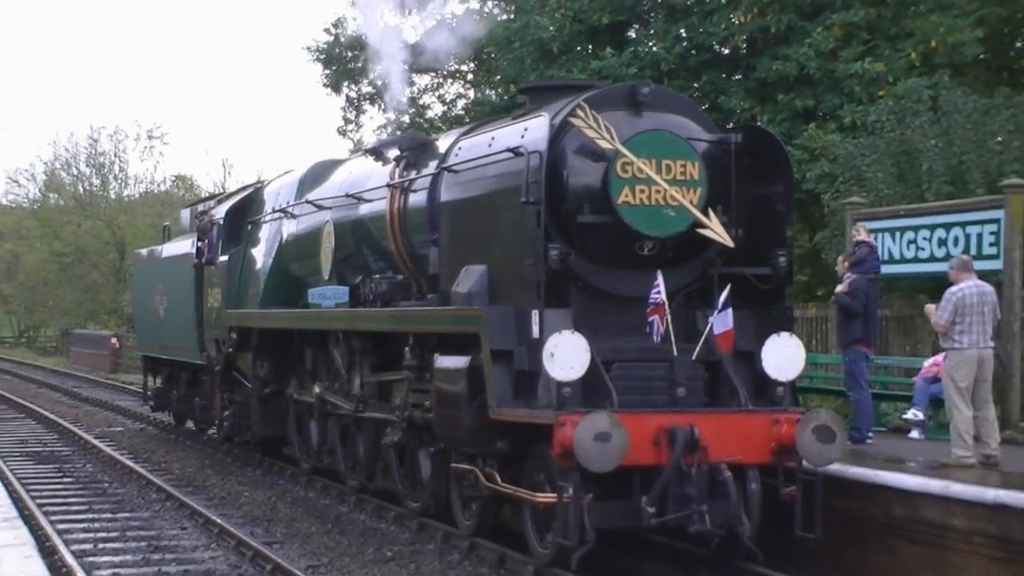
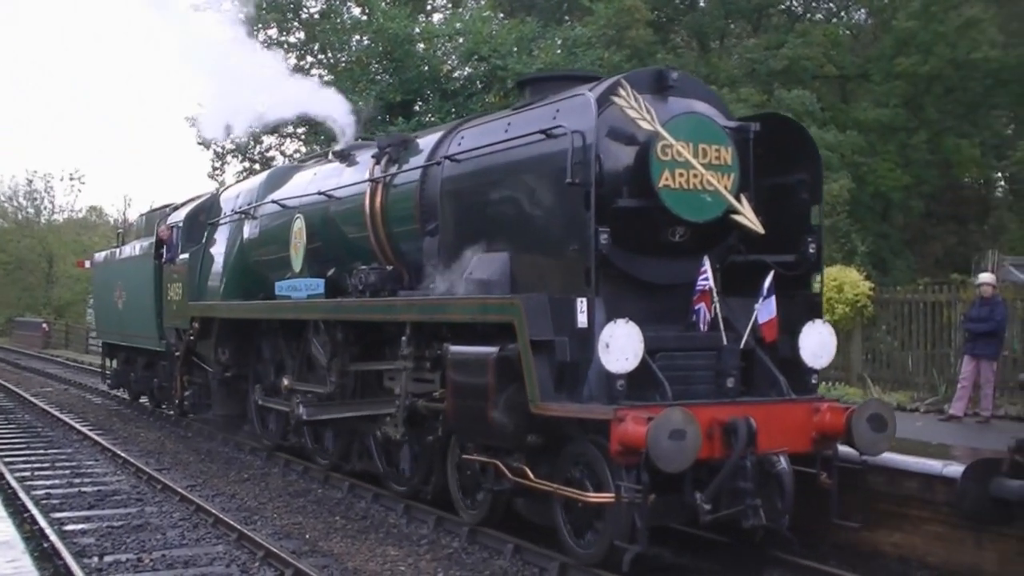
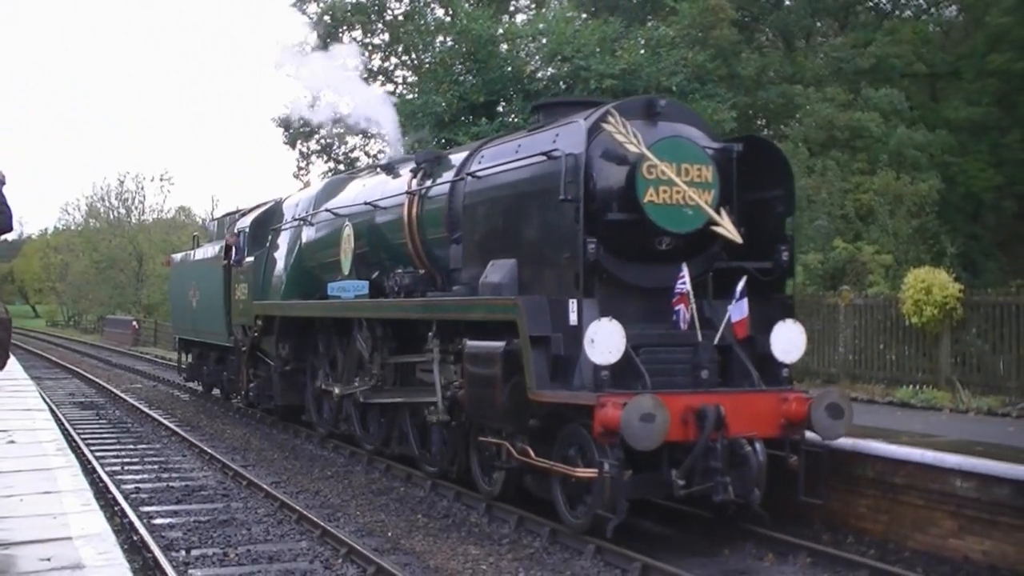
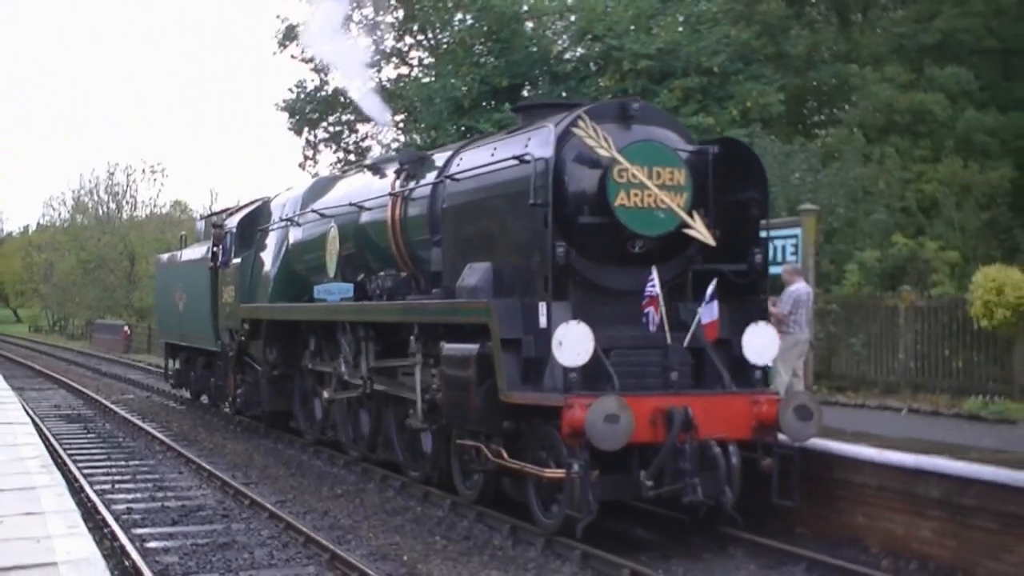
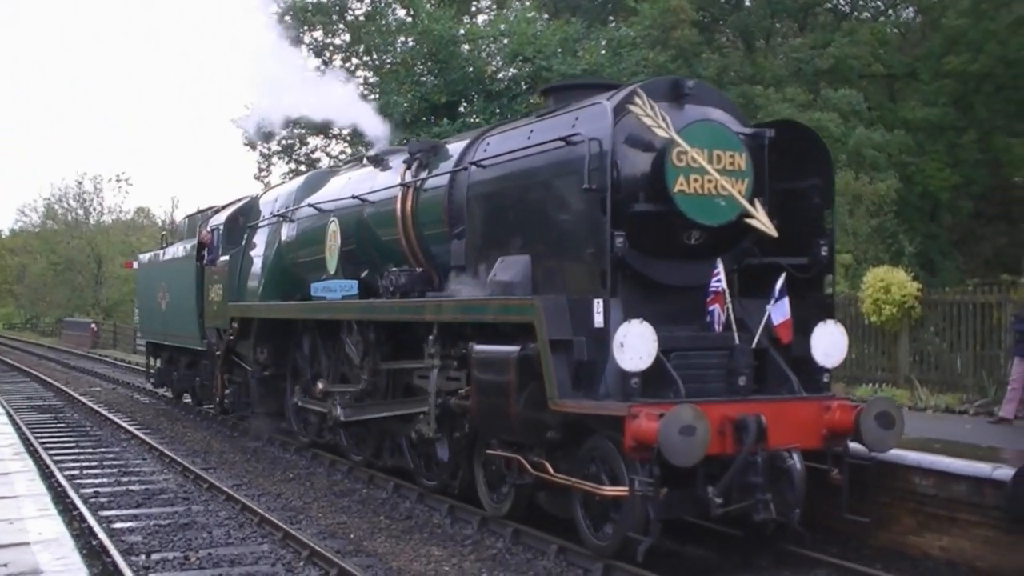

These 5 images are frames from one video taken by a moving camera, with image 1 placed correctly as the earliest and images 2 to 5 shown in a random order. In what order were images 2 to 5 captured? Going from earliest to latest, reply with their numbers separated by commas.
4, 3, 5, 2
